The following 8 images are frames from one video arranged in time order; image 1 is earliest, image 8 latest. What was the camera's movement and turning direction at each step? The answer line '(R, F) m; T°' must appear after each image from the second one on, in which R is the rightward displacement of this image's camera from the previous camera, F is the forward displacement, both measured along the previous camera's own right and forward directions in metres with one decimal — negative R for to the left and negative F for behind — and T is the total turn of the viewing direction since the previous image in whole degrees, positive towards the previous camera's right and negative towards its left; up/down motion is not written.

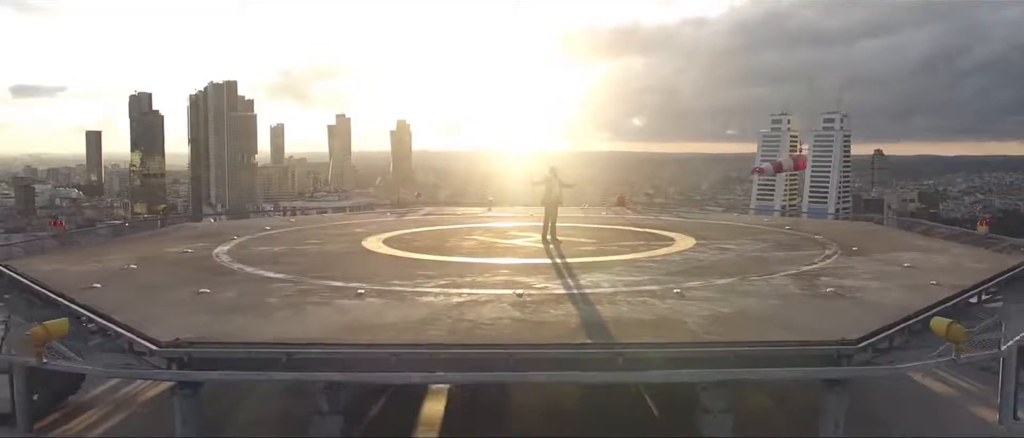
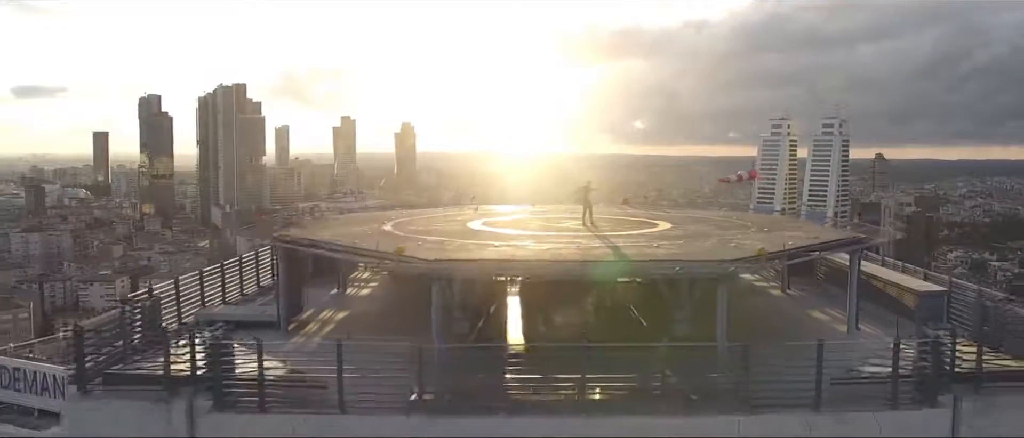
(-0.4, -2.9) m; 0°
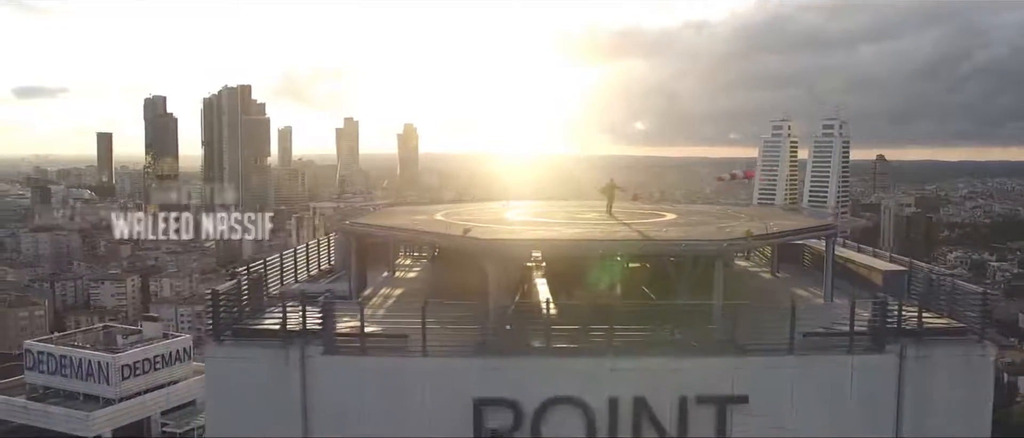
(-0.3, -1.3) m; 0°
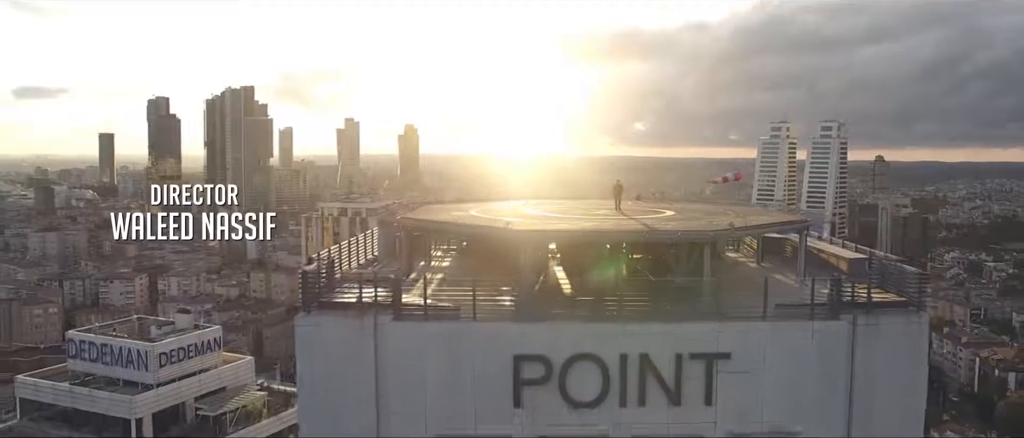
(-0.3, -1.5) m; 0°
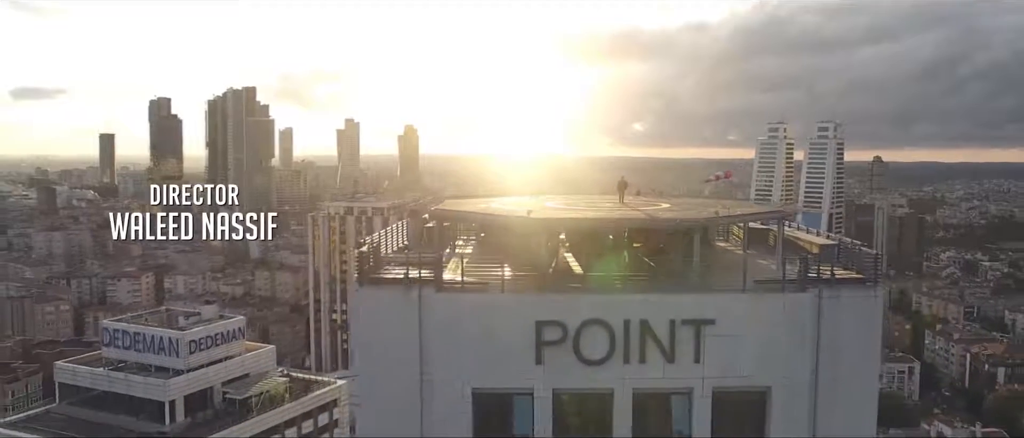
(-0.3, -1.5) m; 0°
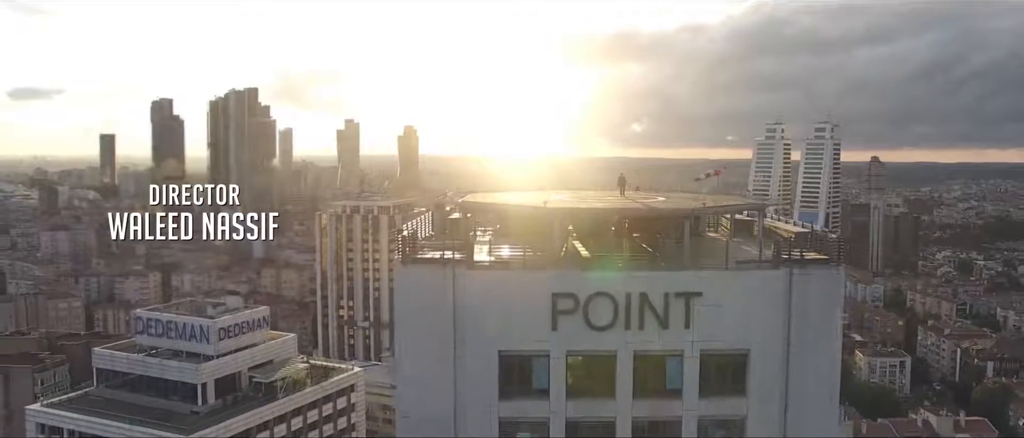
(-0.3, -1.7) m; 0°
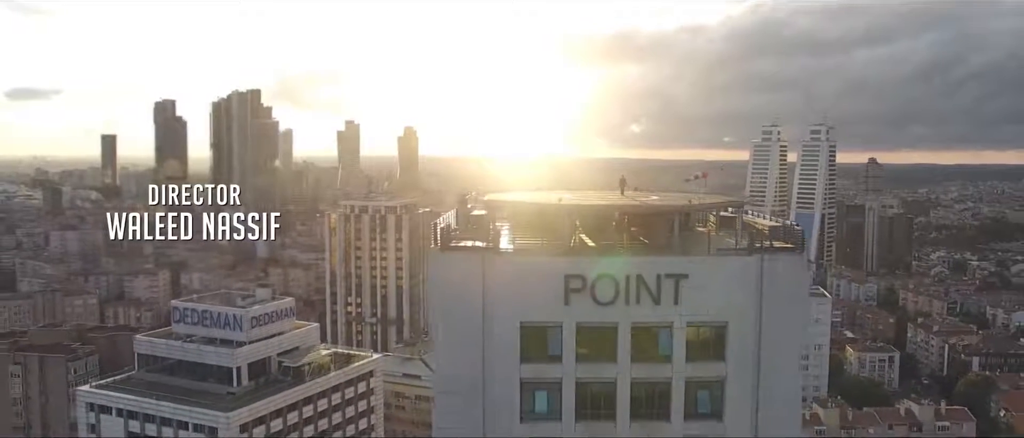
(-0.4, -2.2) m; 0°
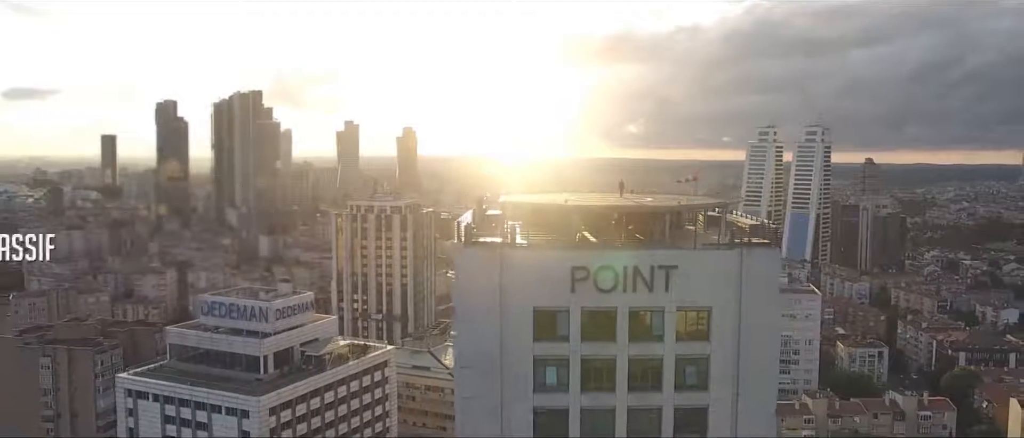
(-0.3, -2.1) m; 0°
